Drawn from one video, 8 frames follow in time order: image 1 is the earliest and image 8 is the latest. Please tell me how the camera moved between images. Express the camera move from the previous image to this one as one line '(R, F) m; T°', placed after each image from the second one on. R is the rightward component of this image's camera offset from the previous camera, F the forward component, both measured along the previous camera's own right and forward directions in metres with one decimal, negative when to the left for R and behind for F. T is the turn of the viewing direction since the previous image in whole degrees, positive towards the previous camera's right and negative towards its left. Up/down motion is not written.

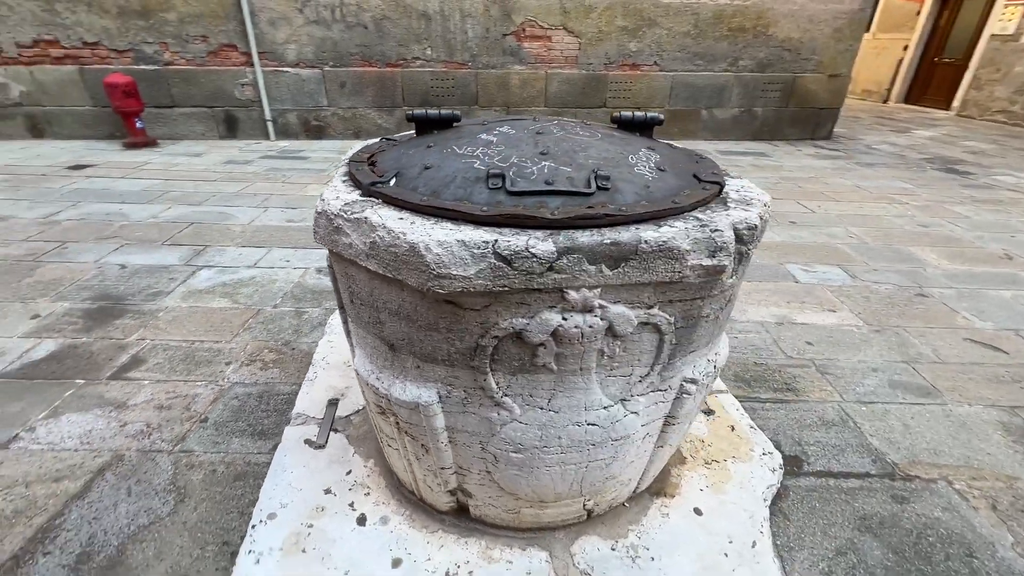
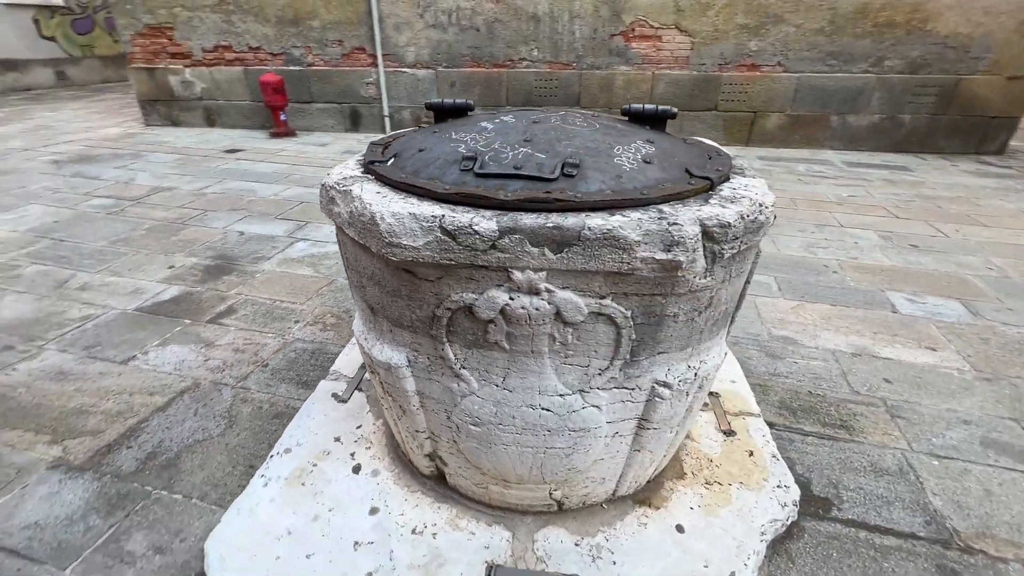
(+0.3, 0.0) m; -13°
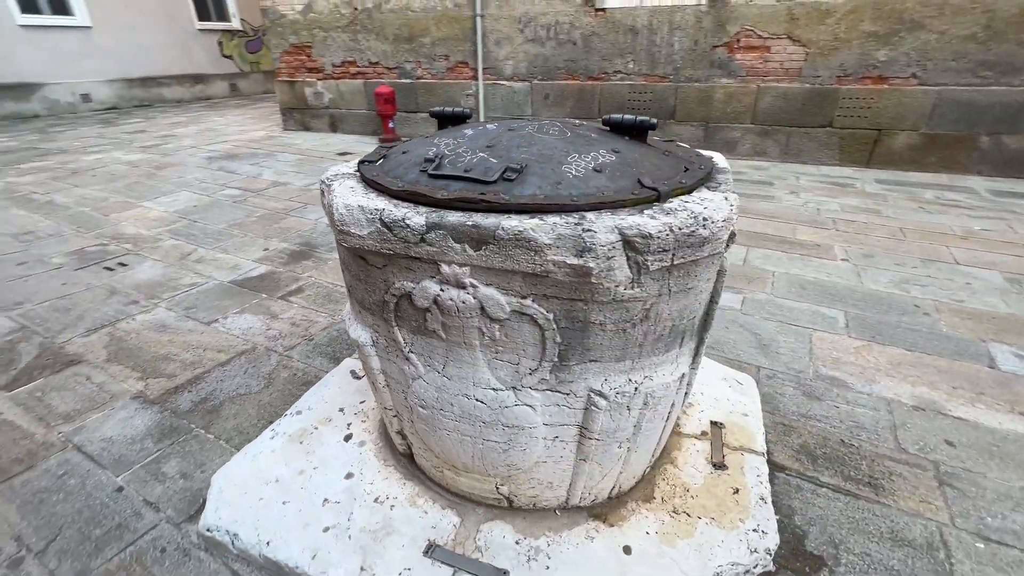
(+0.3, 0.0) m; -12°
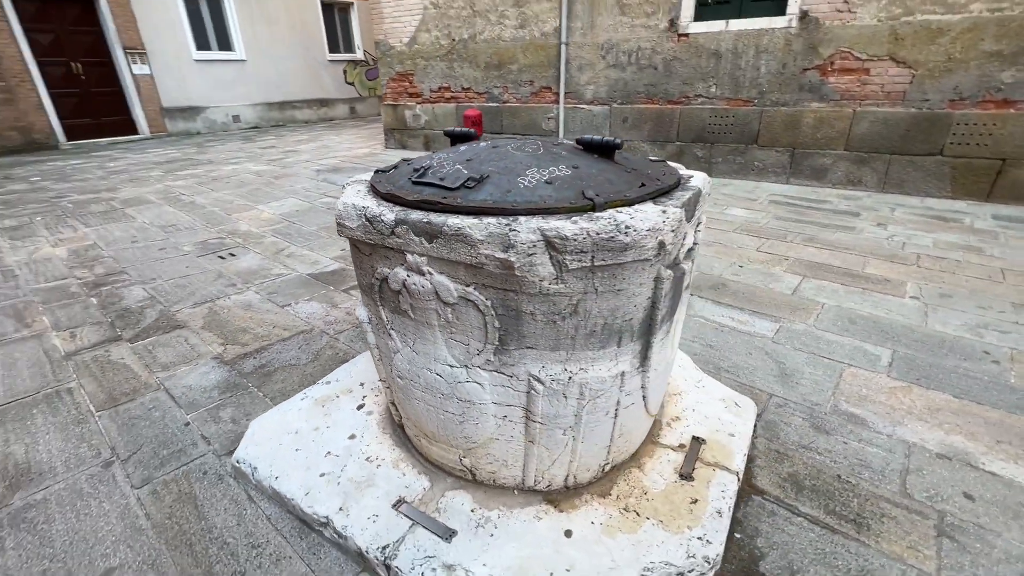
(+0.3, -0.1) m; -11°
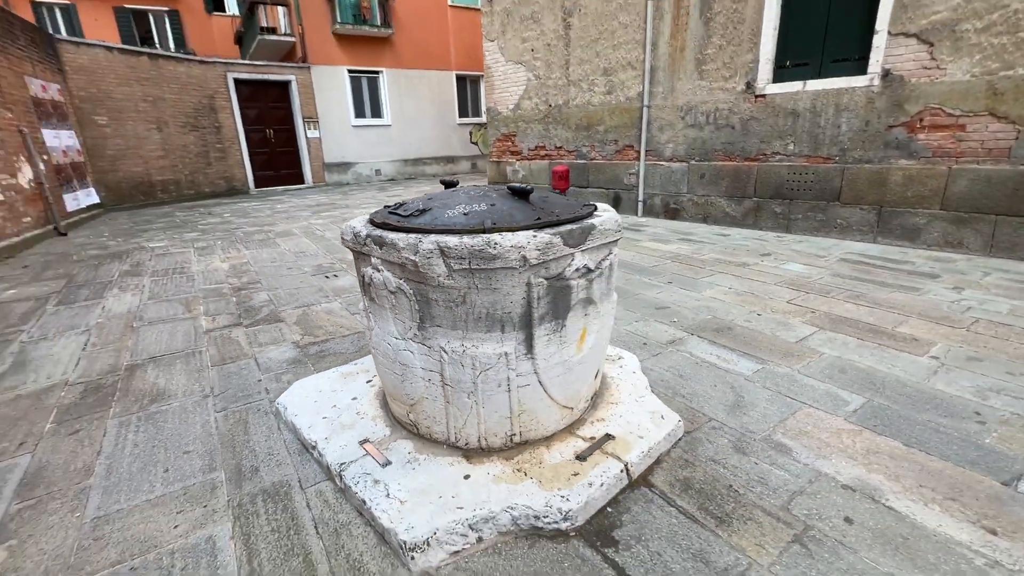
(+0.7, -0.4) m; -14°
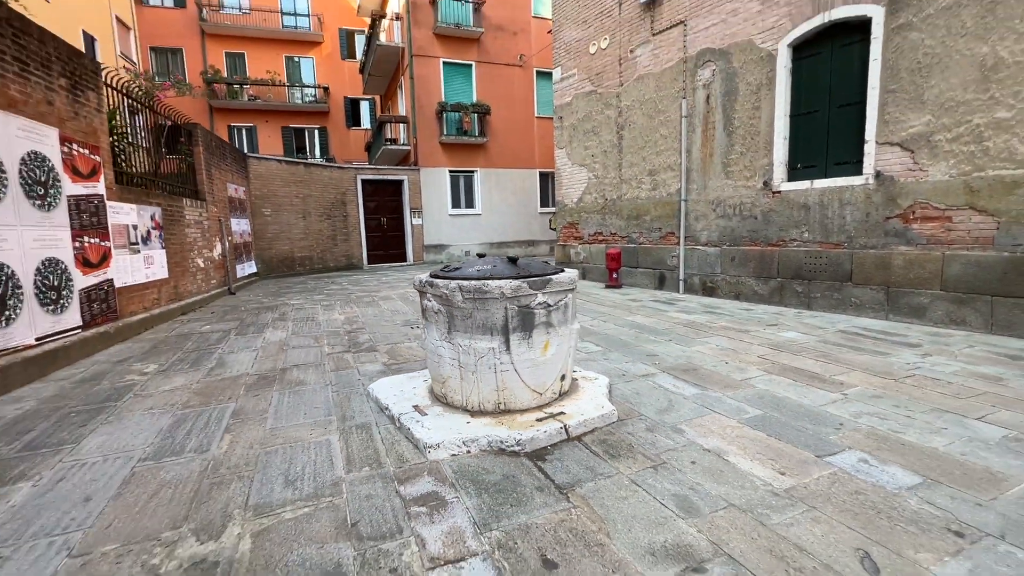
(+0.6, -1.1) m; -11°
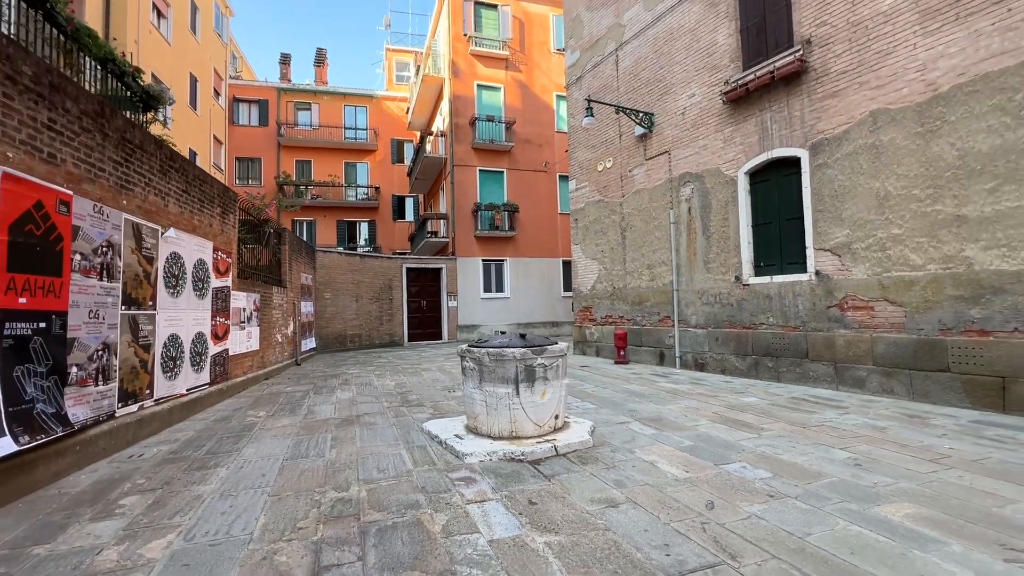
(+0.2, -1.6) m; -4°
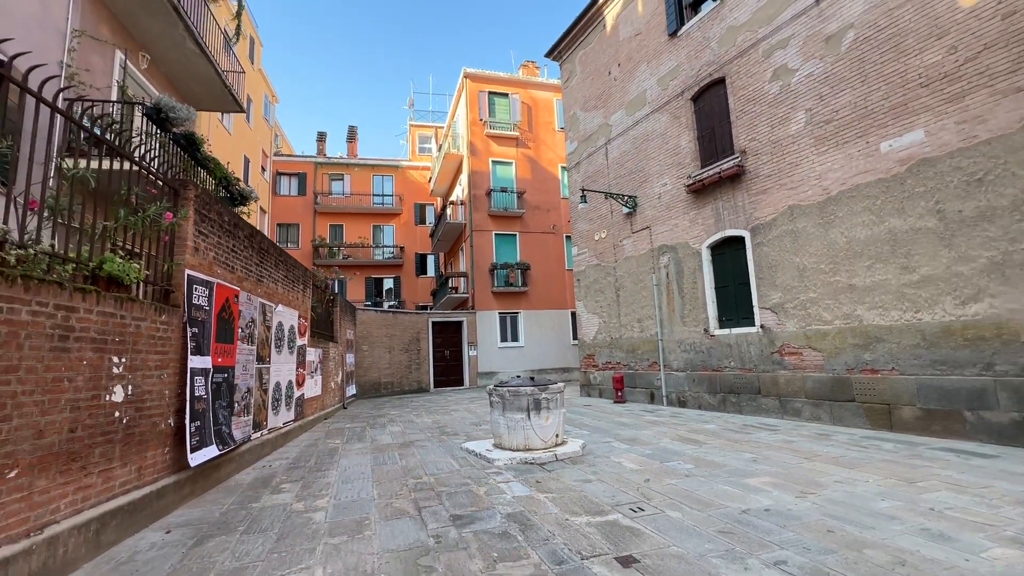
(0.0, -2.1) m; -2°
